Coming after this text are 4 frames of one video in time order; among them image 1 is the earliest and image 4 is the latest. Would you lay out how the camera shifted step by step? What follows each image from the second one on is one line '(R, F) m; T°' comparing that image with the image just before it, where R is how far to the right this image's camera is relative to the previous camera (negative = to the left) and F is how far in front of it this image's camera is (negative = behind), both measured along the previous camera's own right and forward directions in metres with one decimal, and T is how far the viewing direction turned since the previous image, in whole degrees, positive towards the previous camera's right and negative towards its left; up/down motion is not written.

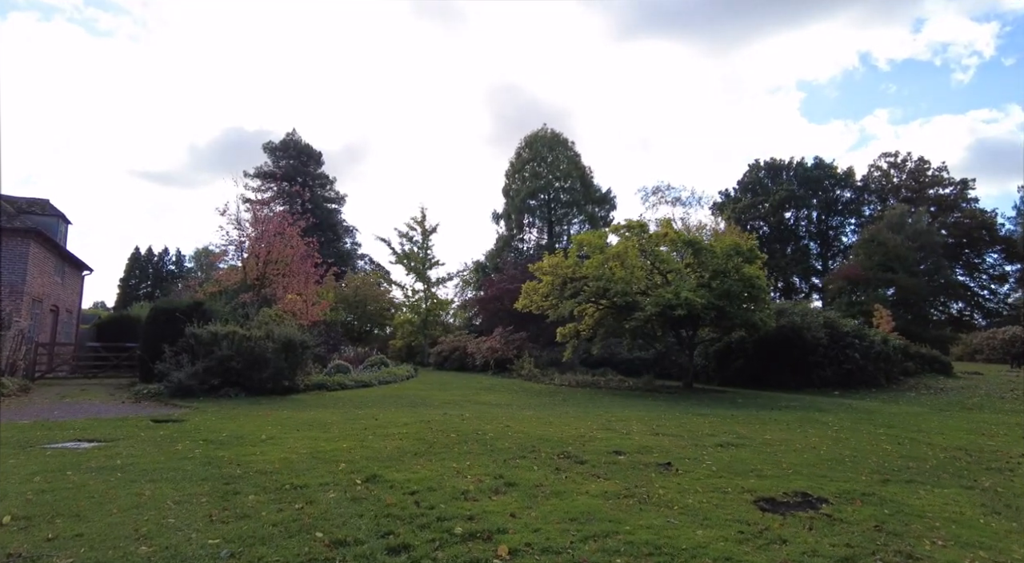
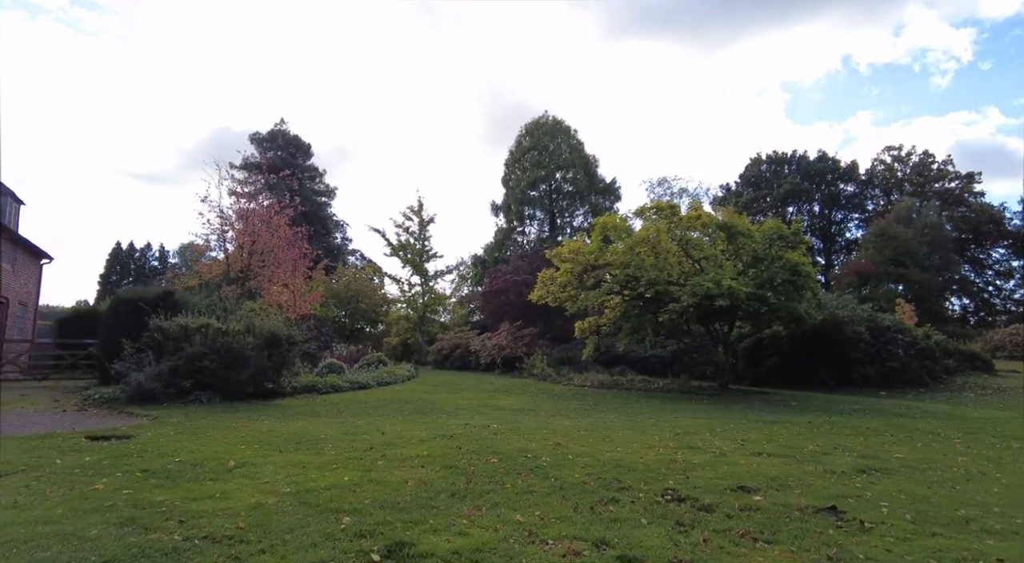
(-0.8, +2.6) m; +1°
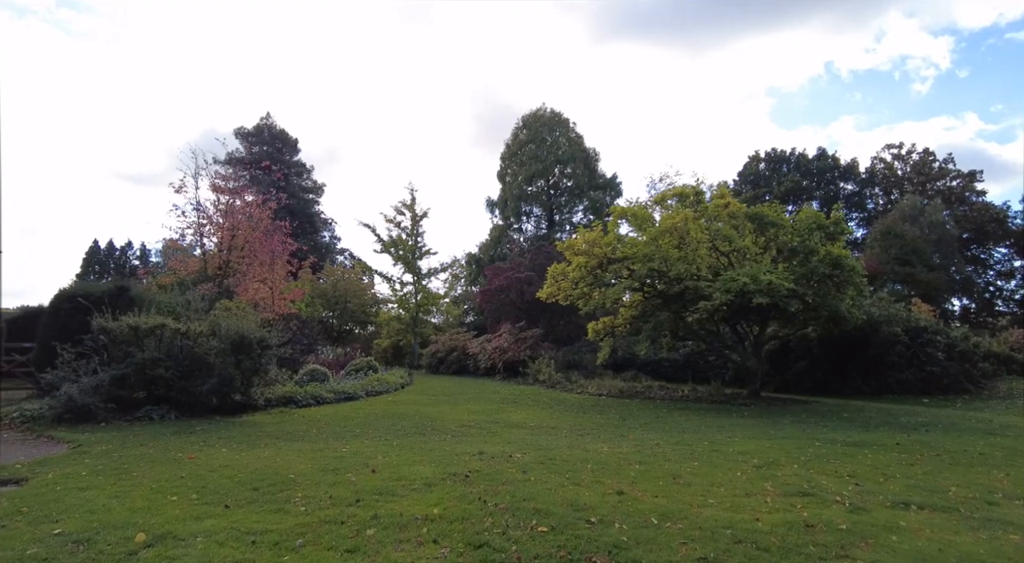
(-0.5, +2.4) m; +1°
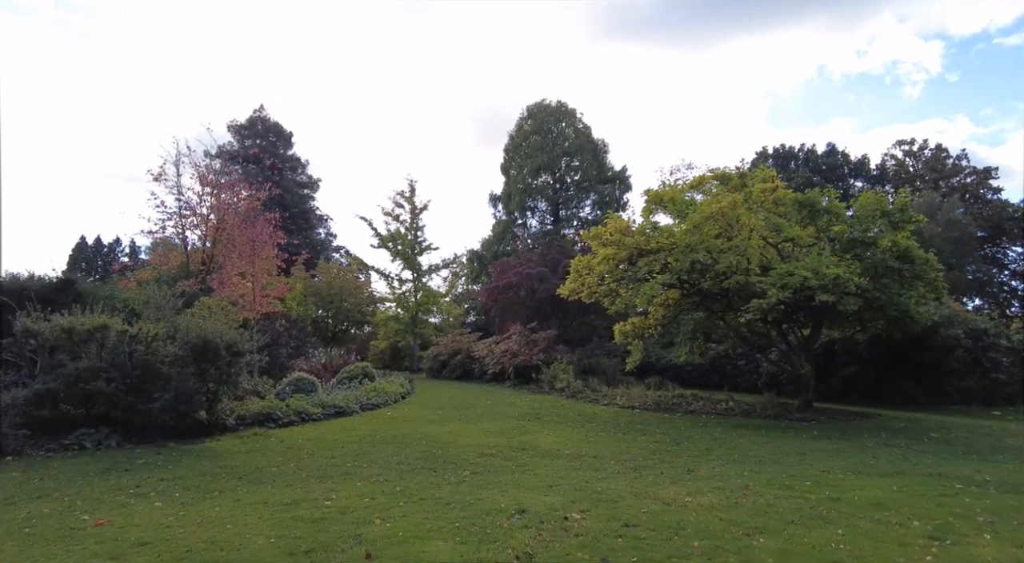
(-0.5, +2.5) m; 0°
